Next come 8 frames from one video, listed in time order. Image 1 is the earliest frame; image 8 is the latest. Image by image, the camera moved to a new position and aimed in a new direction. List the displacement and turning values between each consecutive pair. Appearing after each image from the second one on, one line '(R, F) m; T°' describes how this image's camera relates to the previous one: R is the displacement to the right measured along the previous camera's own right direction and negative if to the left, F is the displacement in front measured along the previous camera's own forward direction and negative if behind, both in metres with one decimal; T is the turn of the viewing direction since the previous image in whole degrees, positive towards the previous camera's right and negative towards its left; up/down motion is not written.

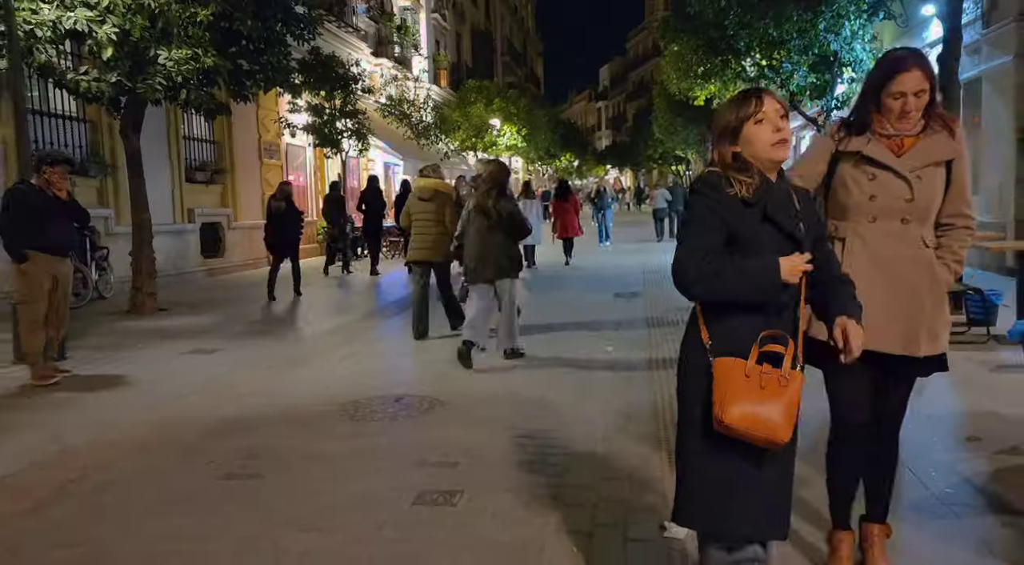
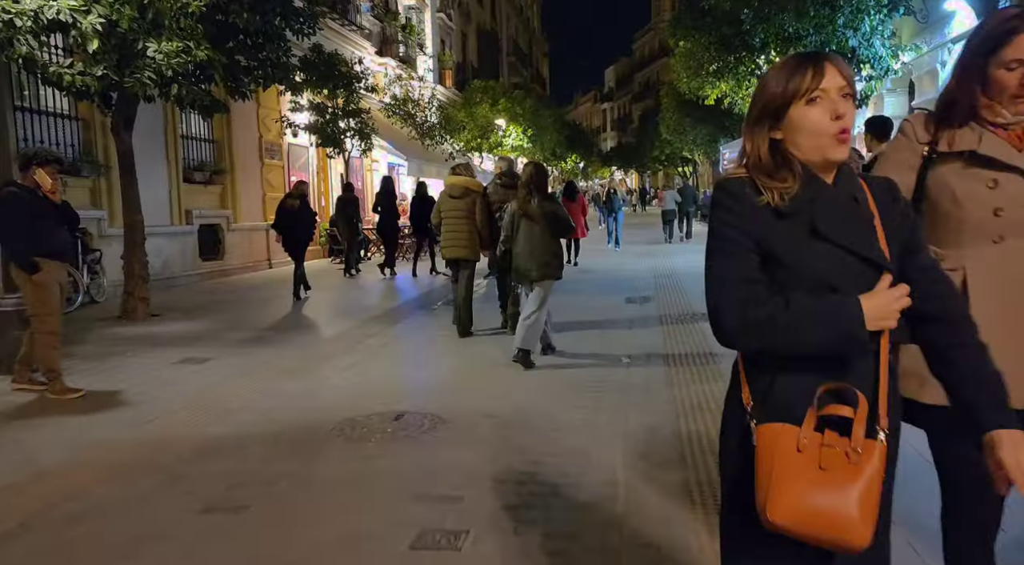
(0.0, +0.4) m; 0°
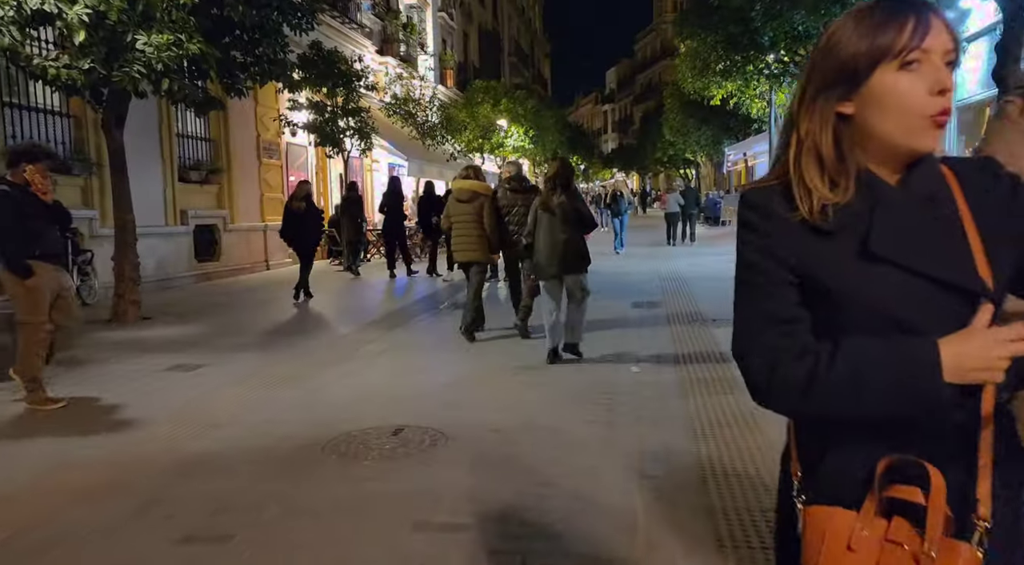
(0.0, +0.3) m; 0°
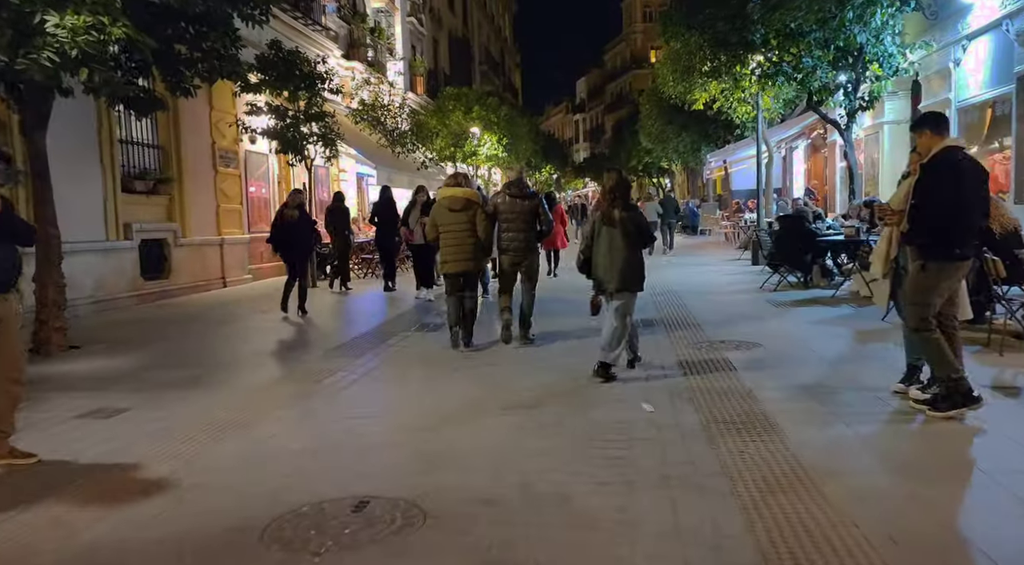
(-0.1, +1.0) m; +2°
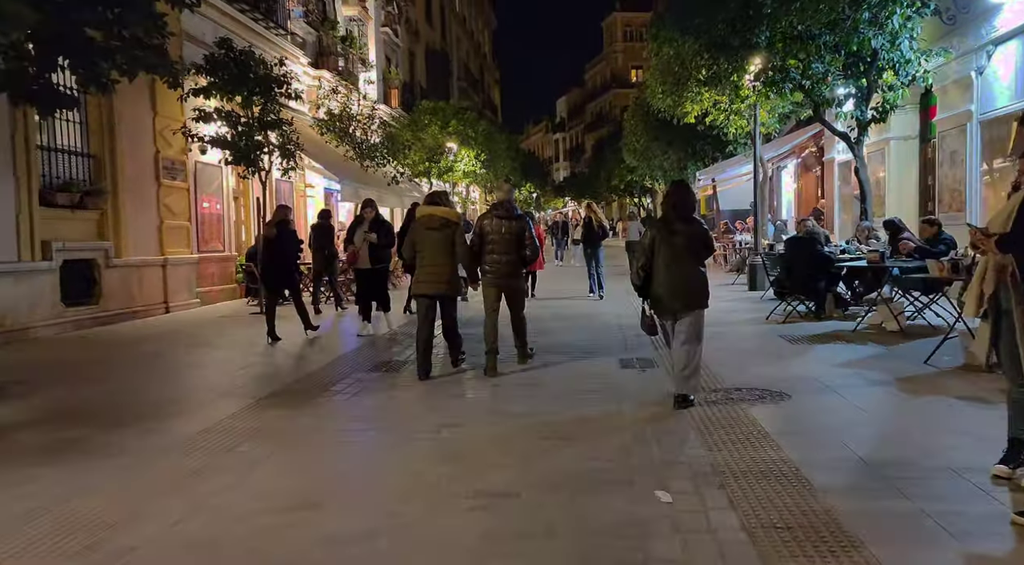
(0.0, +1.4) m; +1°
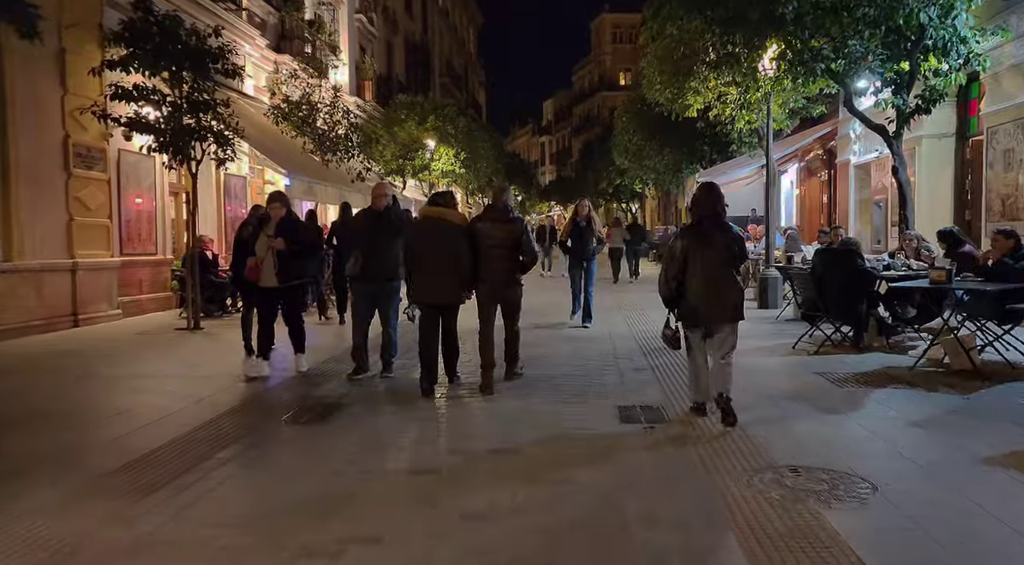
(+0.1, +2.0) m; +1°
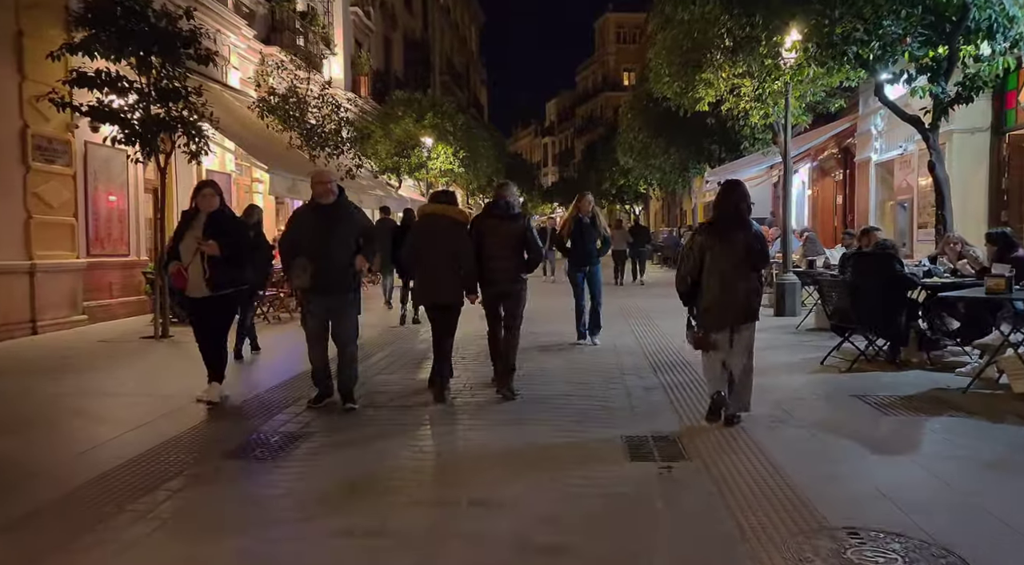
(+0.1, +0.9) m; 0°
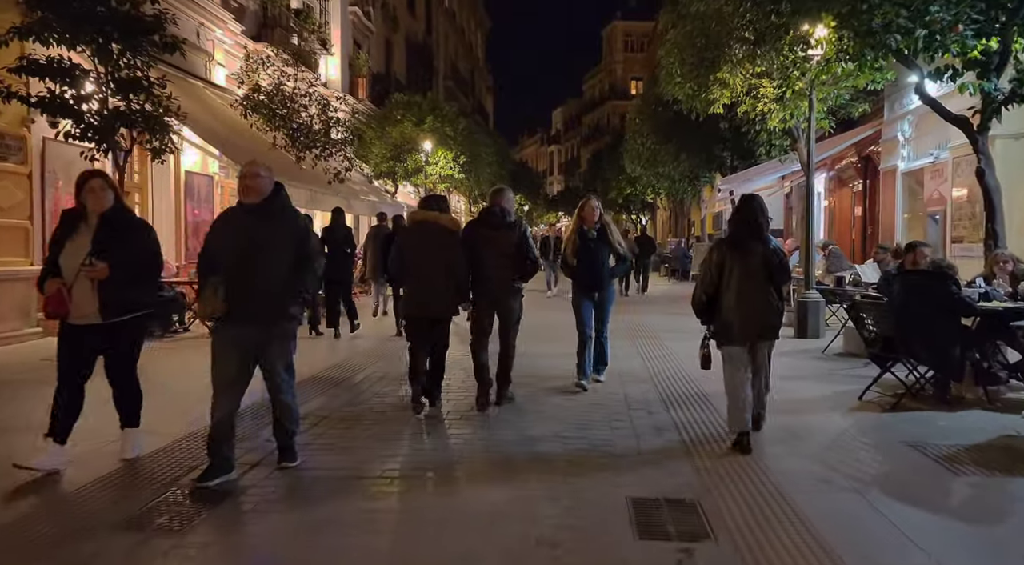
(+0.1, +1.1) m; 0°
